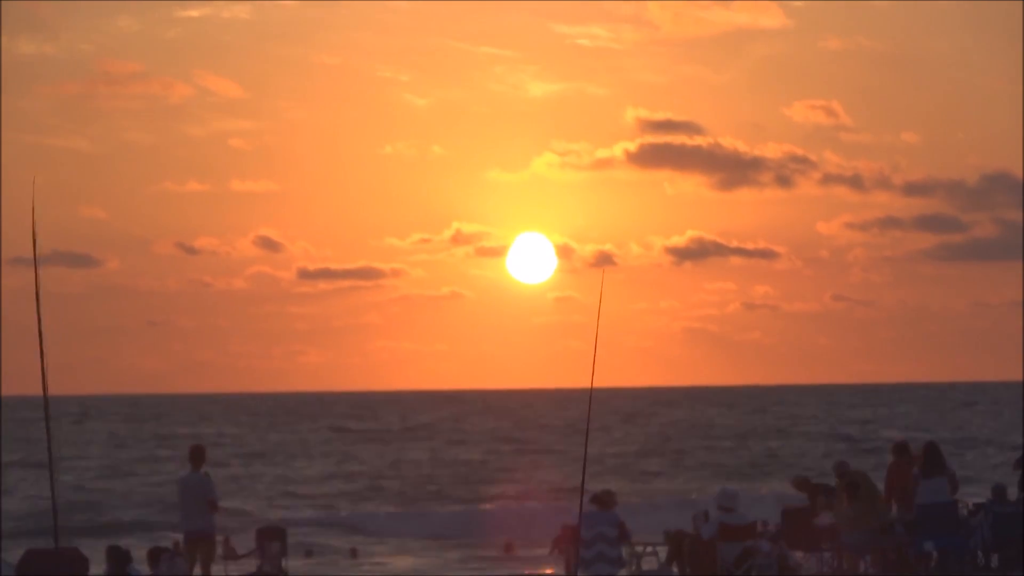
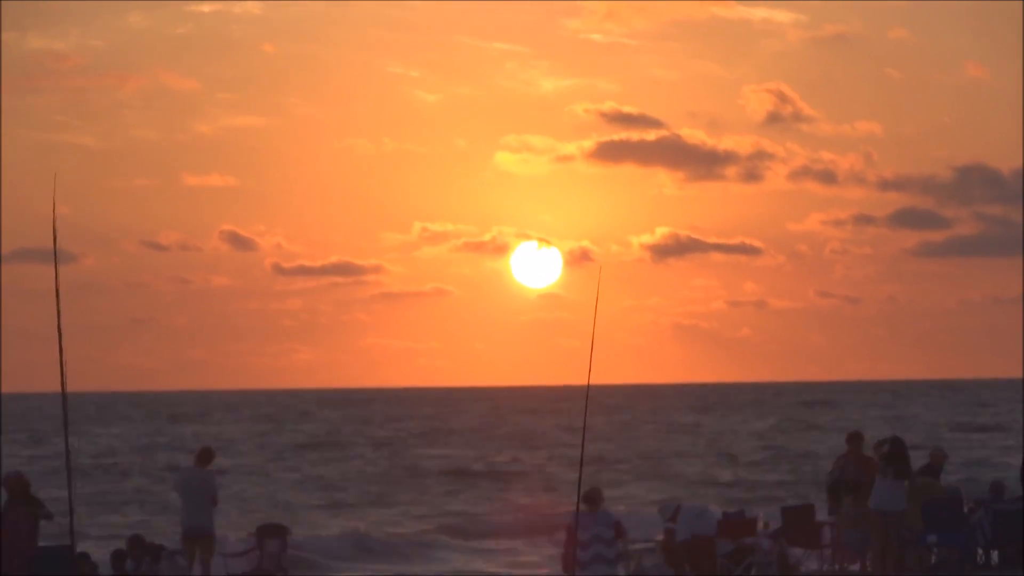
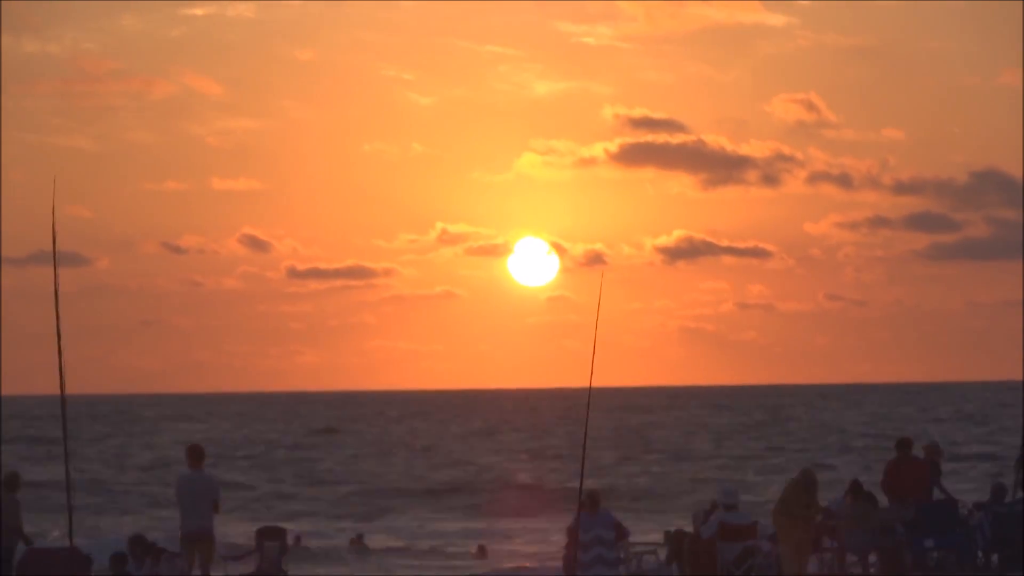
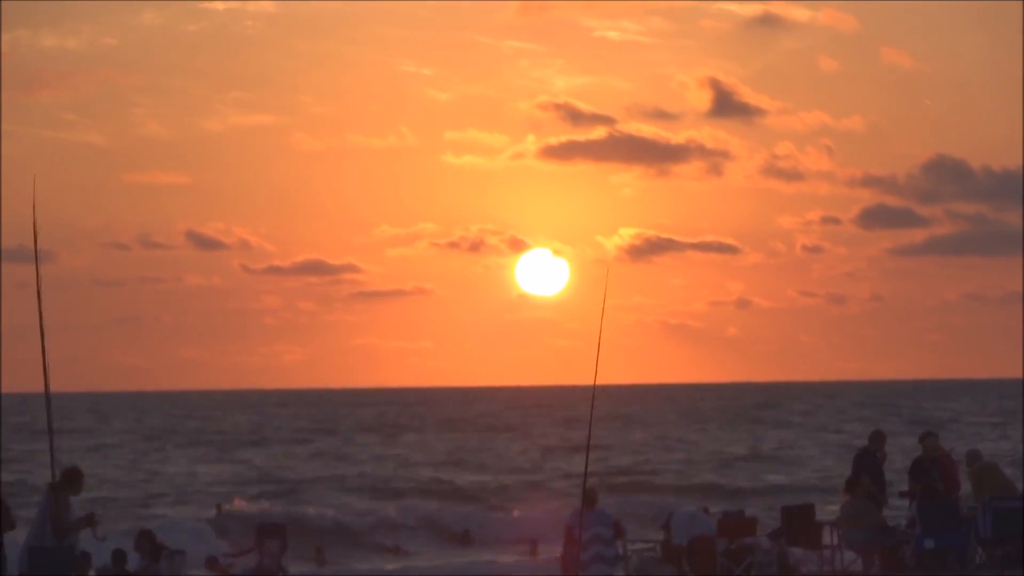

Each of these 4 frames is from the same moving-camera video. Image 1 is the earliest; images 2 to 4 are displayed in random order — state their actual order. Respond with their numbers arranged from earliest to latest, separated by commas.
3, 2, 4
